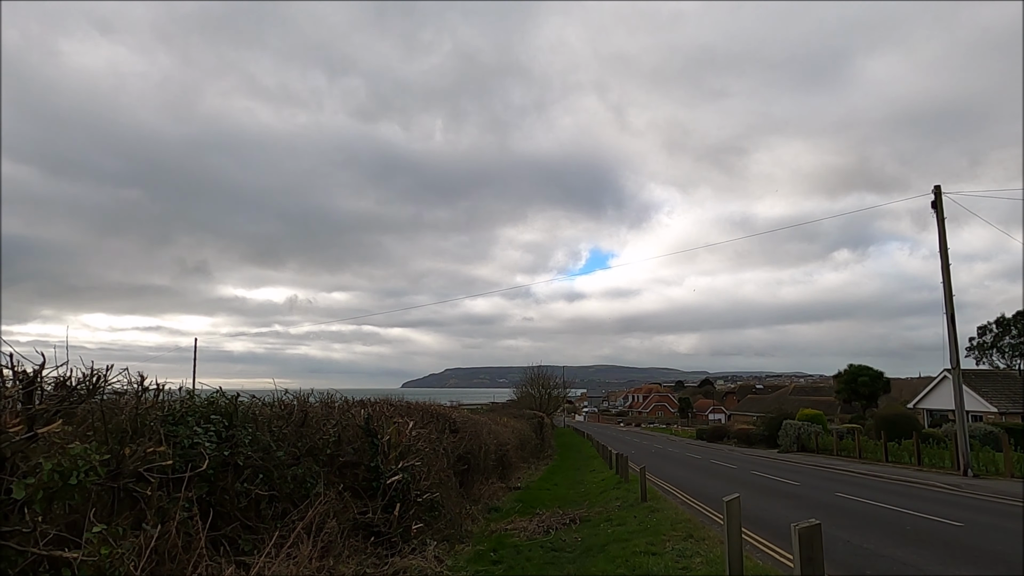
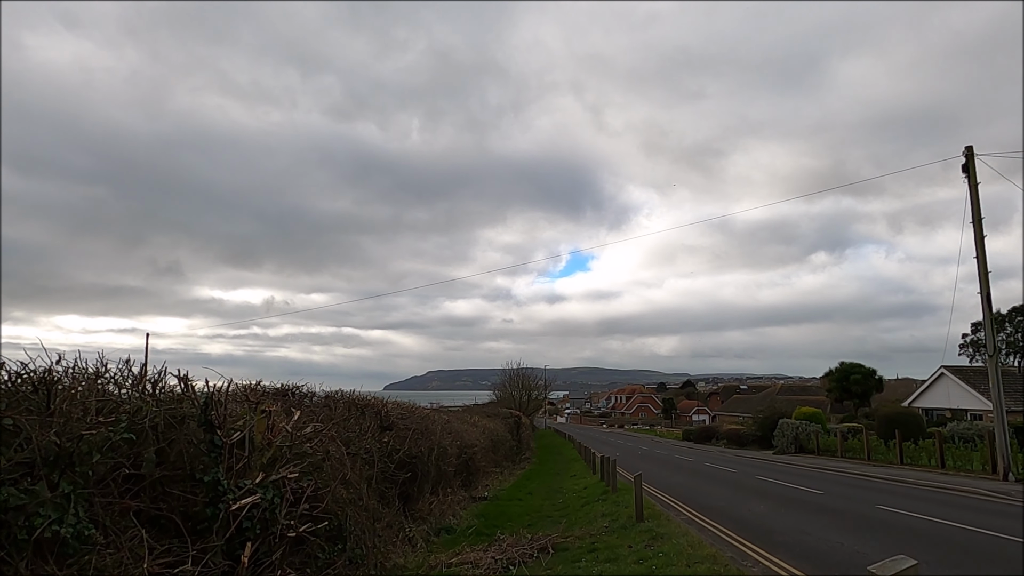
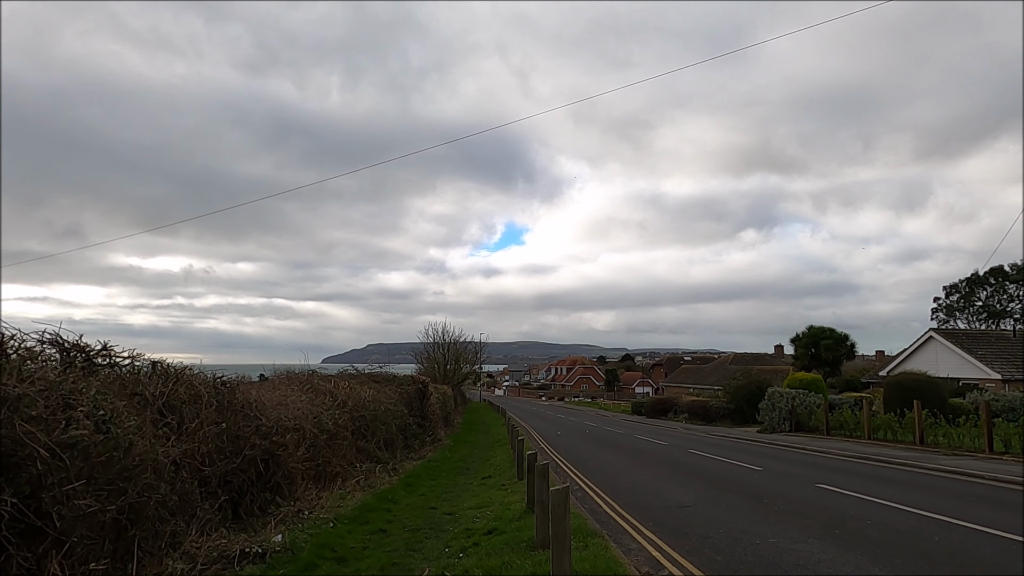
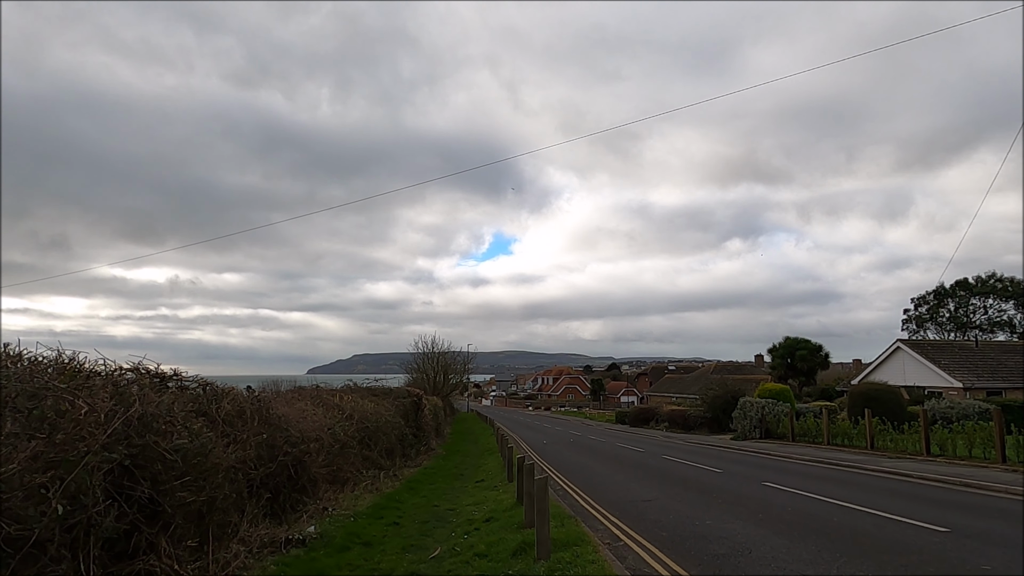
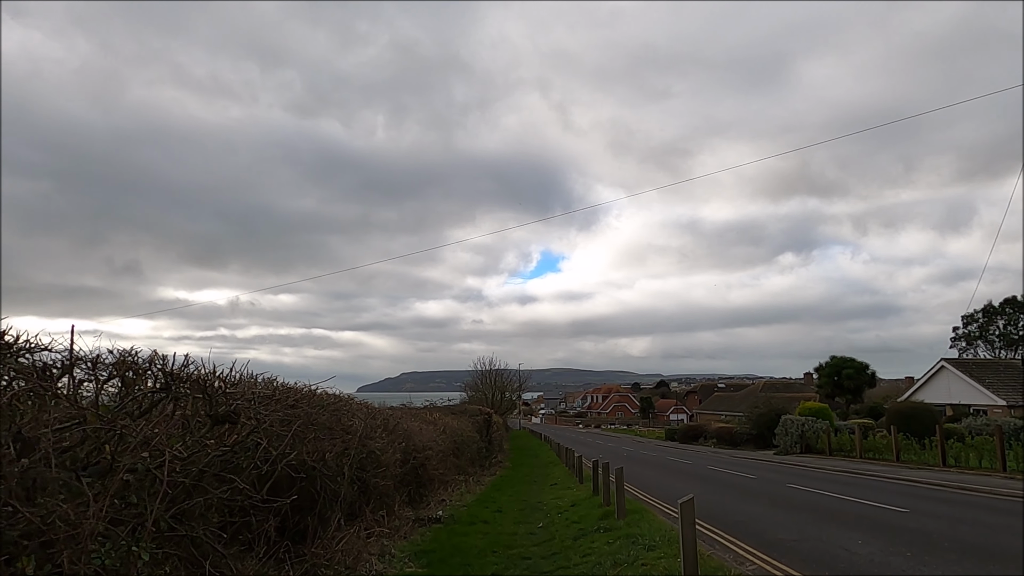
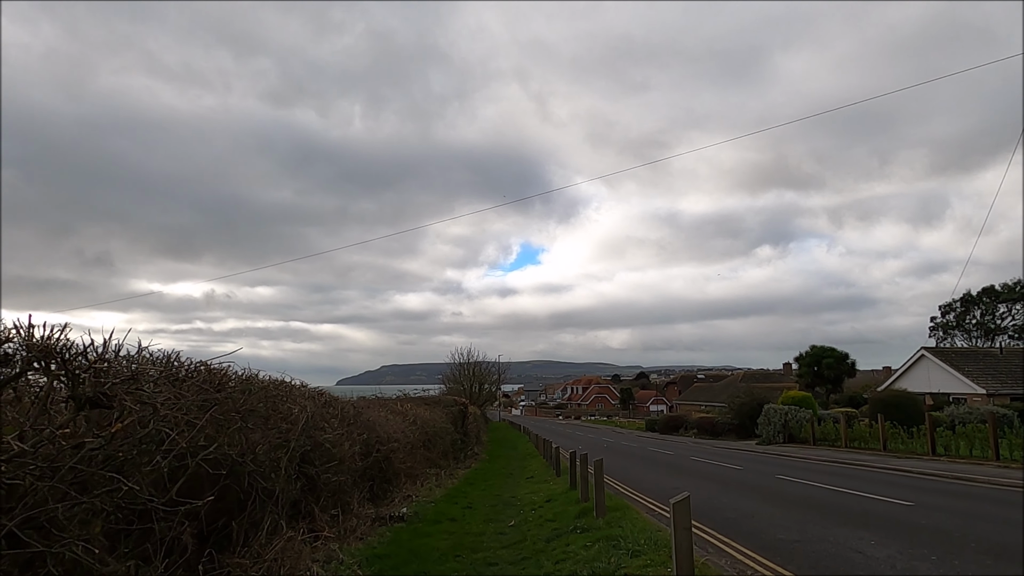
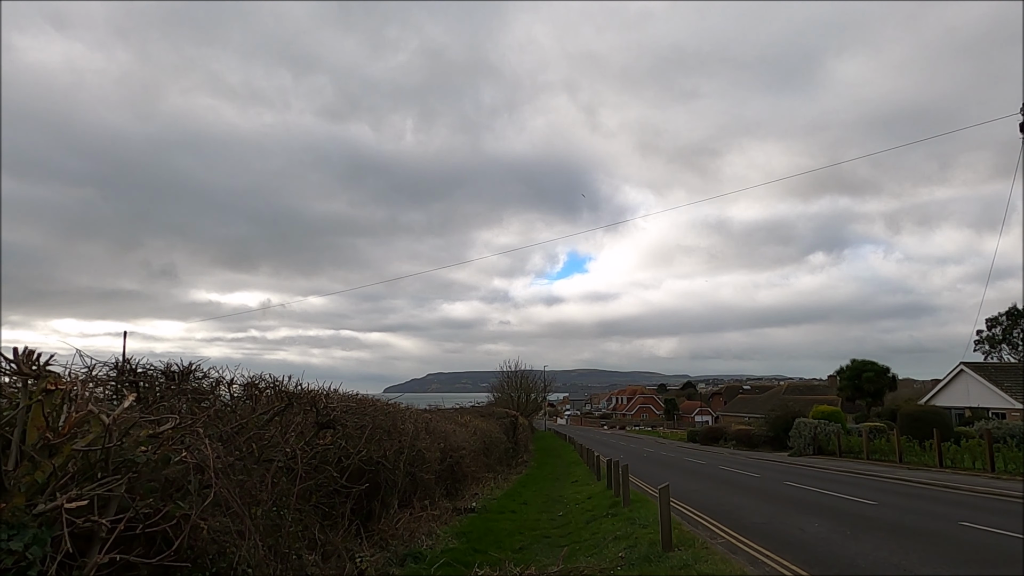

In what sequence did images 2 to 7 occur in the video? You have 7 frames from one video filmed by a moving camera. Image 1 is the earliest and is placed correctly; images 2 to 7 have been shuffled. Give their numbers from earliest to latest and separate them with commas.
2, 7, 5, 6, 4, 3
